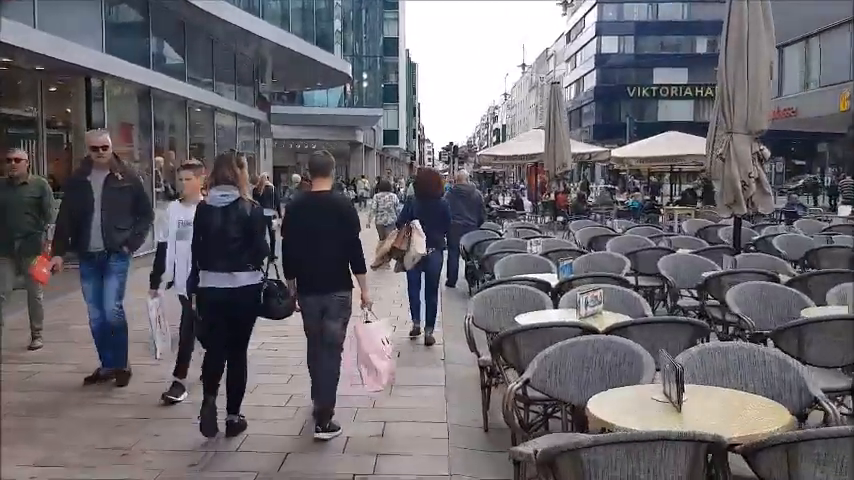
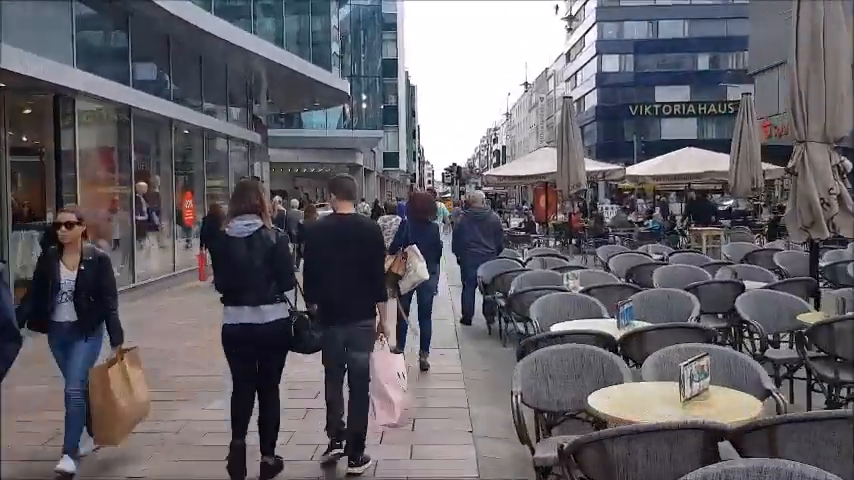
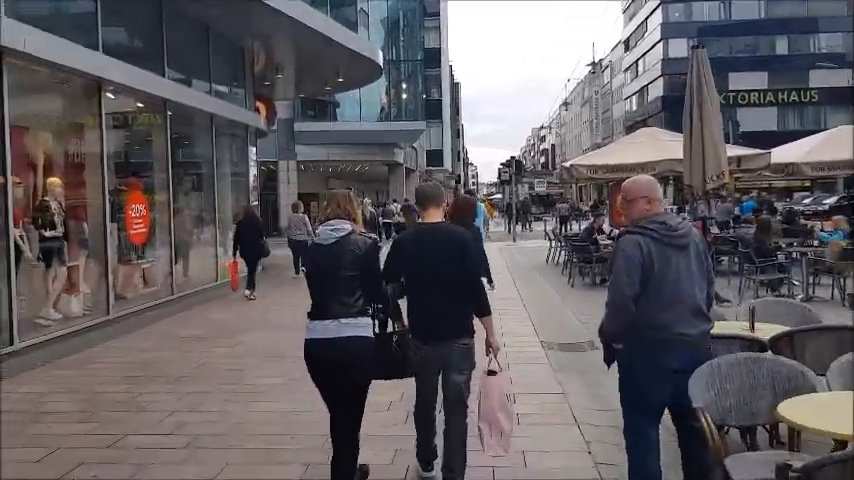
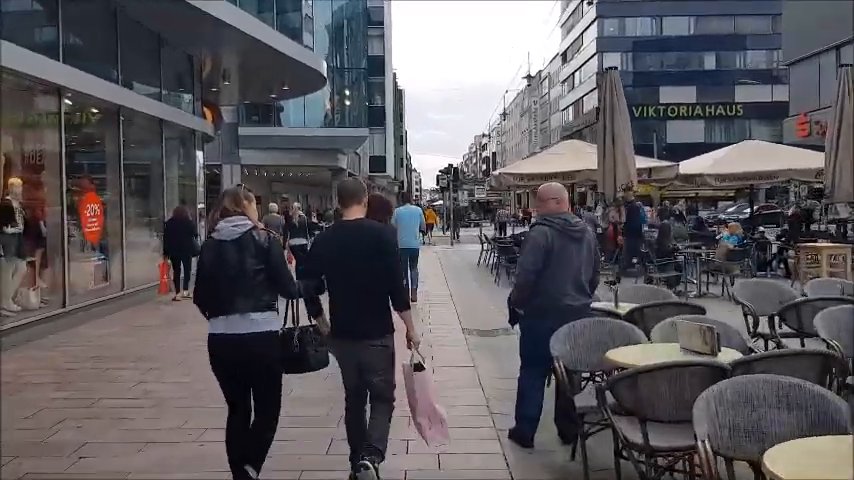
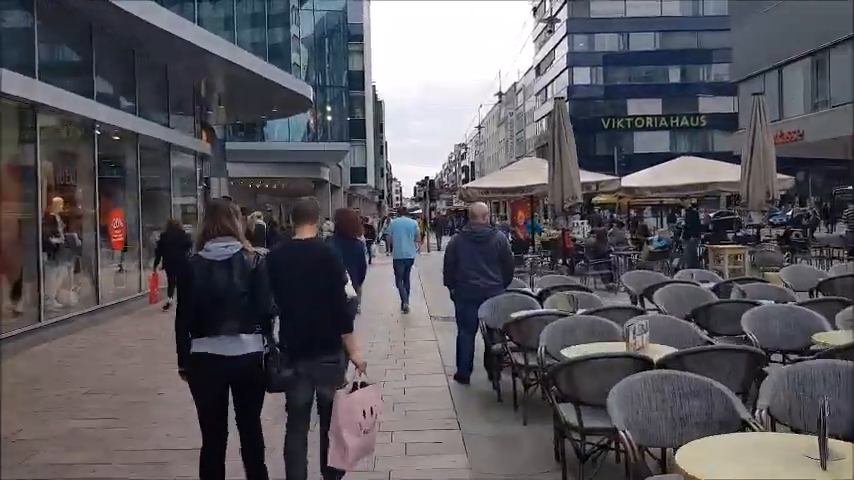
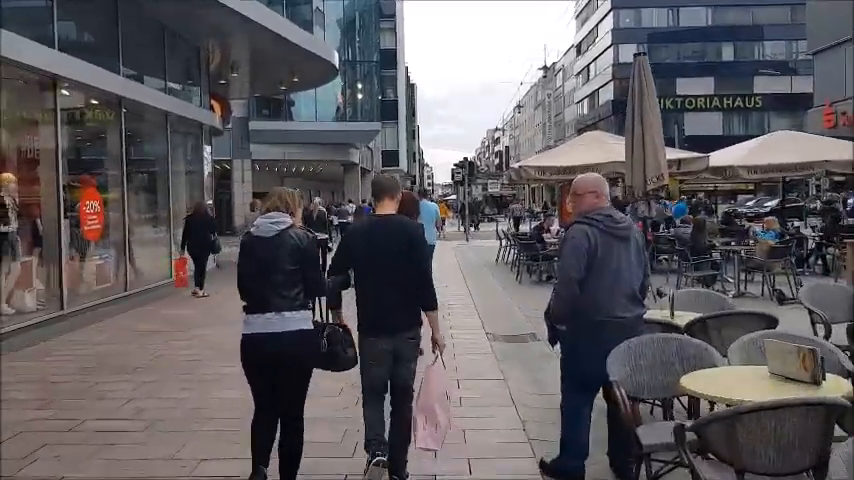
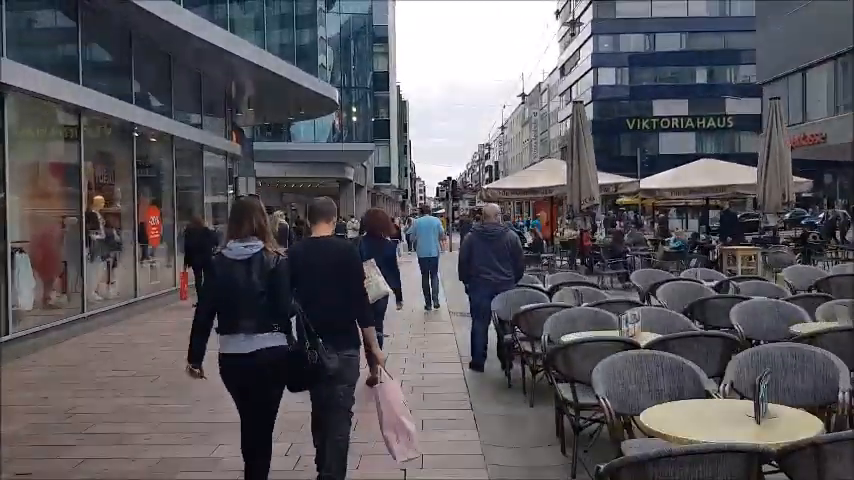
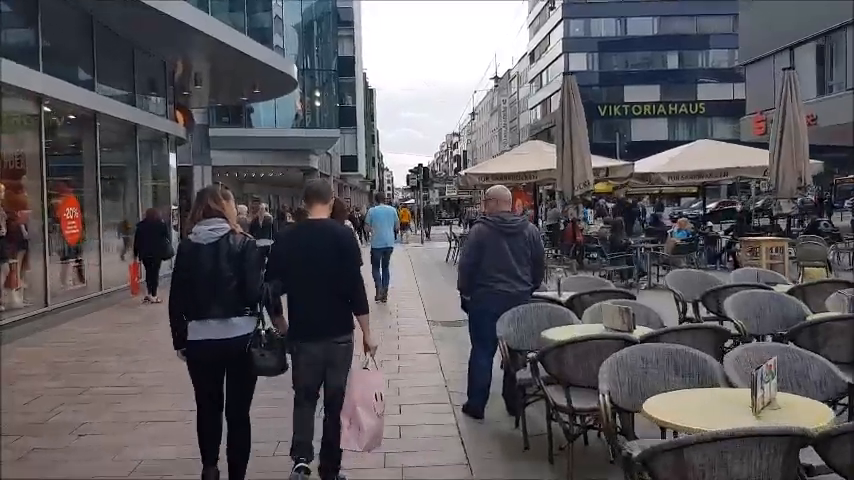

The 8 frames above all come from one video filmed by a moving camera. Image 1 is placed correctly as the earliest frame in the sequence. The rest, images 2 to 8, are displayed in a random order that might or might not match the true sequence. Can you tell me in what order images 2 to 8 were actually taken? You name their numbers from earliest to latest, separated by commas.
2, 7, 5, 8, 4, 6, 3
